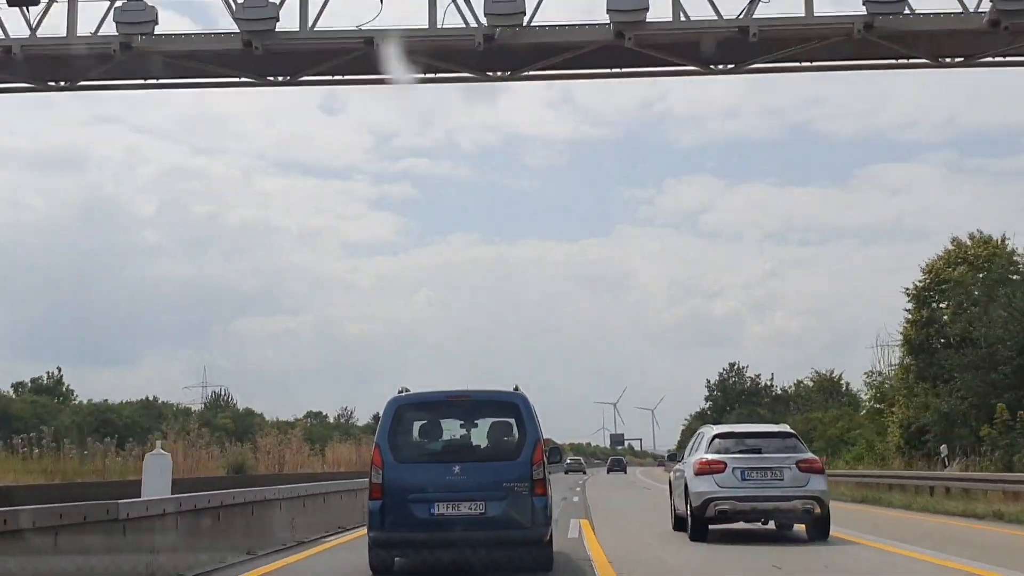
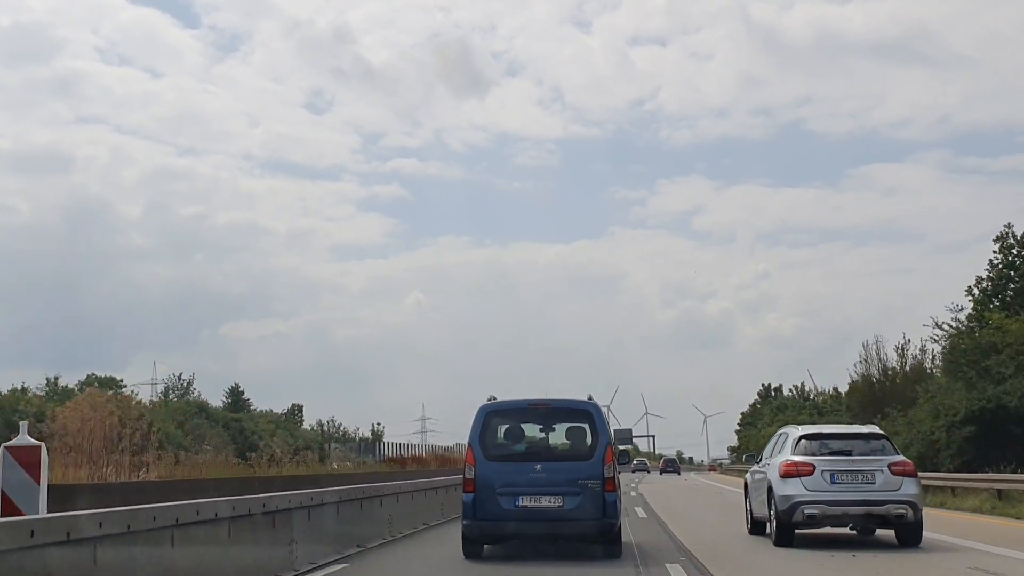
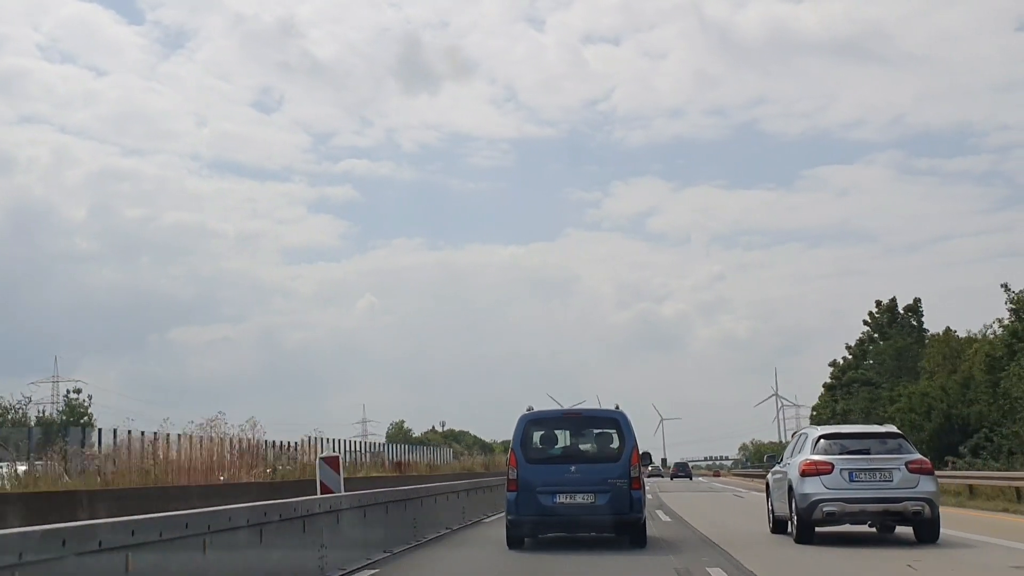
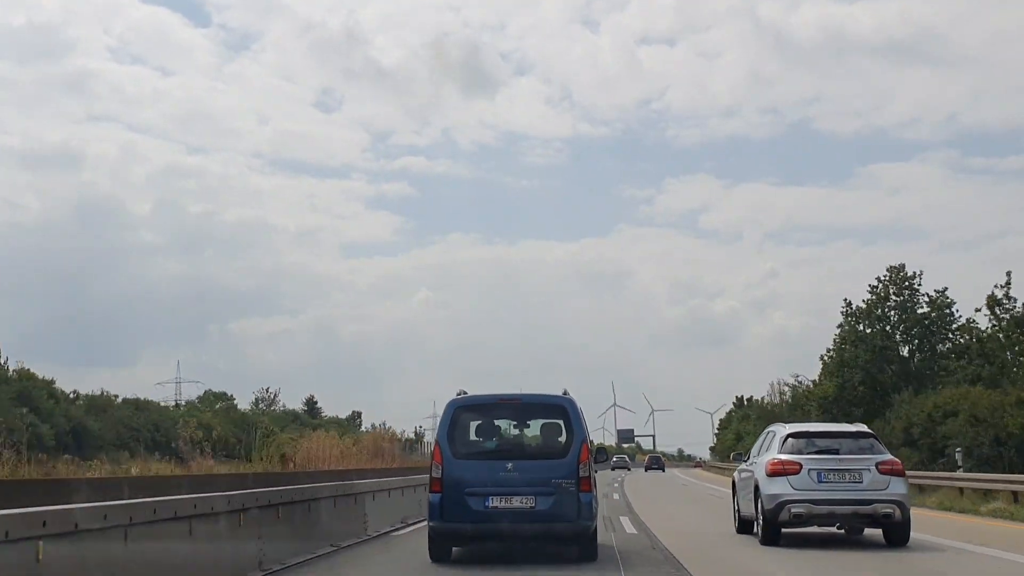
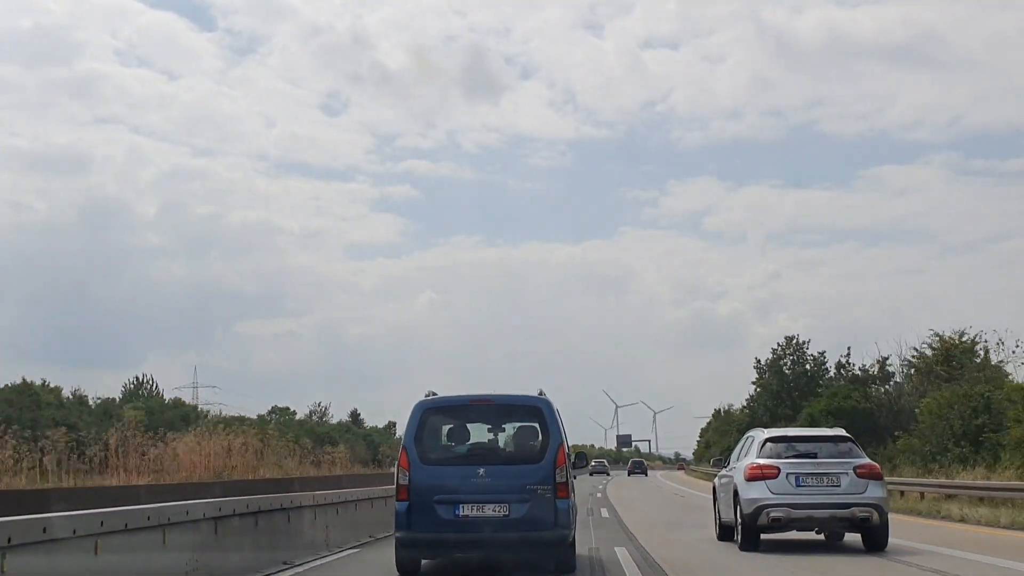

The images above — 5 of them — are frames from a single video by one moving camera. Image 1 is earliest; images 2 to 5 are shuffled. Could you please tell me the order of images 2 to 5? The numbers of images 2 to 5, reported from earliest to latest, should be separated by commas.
5, 4, 2, 3
